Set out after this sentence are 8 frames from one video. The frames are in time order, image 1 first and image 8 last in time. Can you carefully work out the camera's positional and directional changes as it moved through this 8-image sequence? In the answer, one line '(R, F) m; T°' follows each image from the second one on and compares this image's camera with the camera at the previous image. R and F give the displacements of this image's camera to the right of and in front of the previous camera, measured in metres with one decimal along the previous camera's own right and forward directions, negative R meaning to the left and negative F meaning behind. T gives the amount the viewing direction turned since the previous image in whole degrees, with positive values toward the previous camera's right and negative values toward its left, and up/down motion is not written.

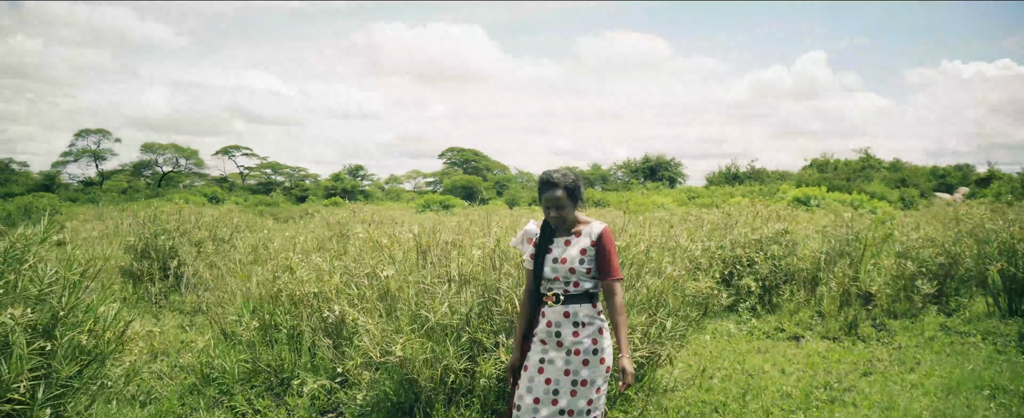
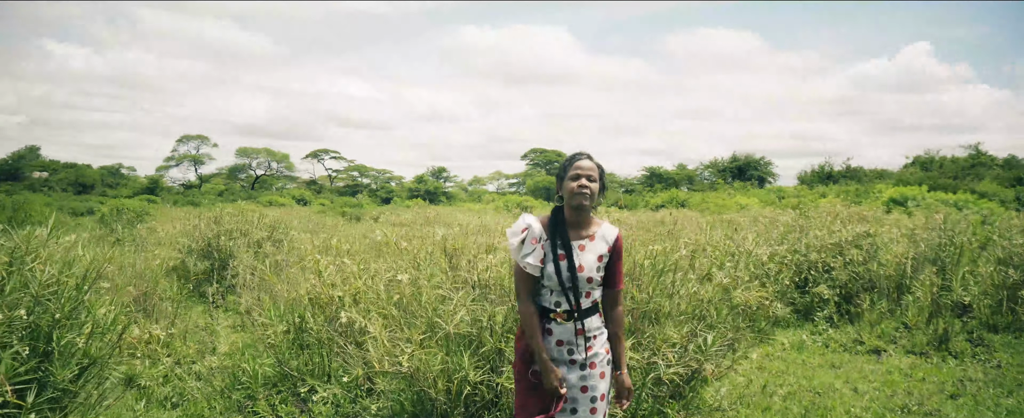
(+0.5, +0.3) m; -8°
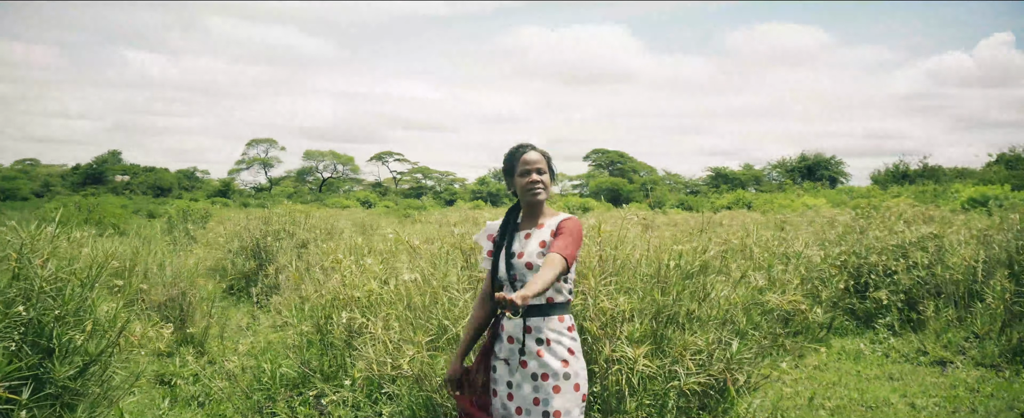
(+0.4, +0.1) m; -6°
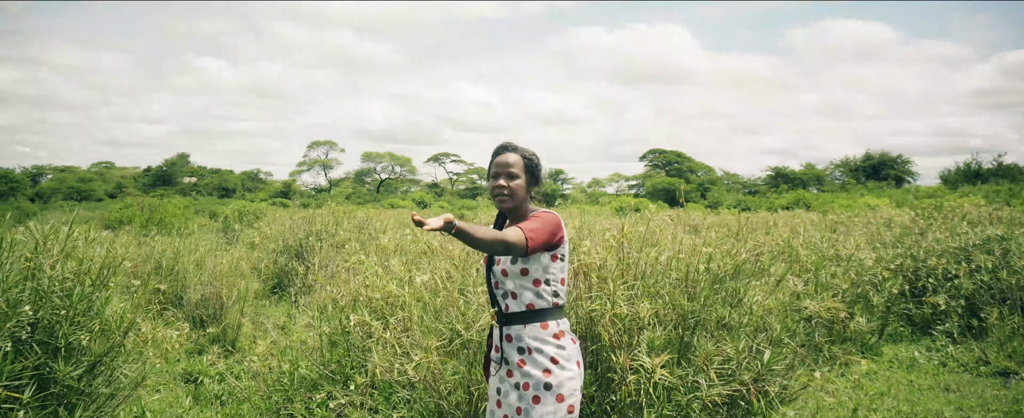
(+0.4, 0.0) m; -6°
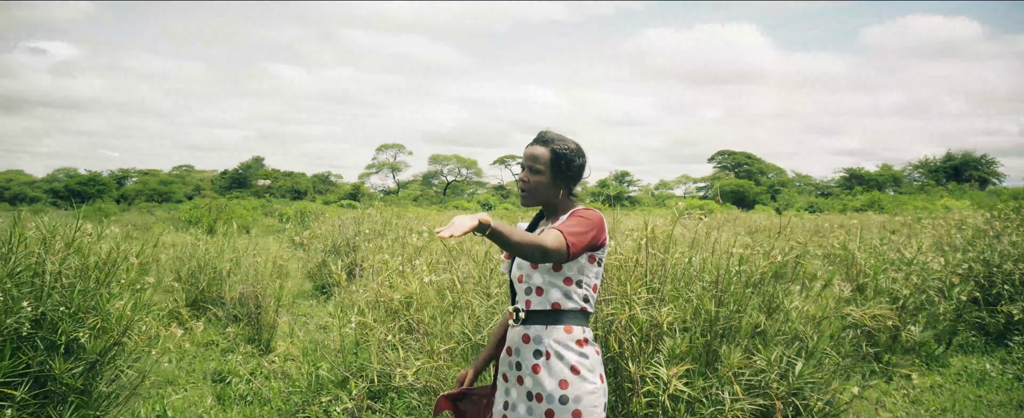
(+0.5, 0.0) m; -7°
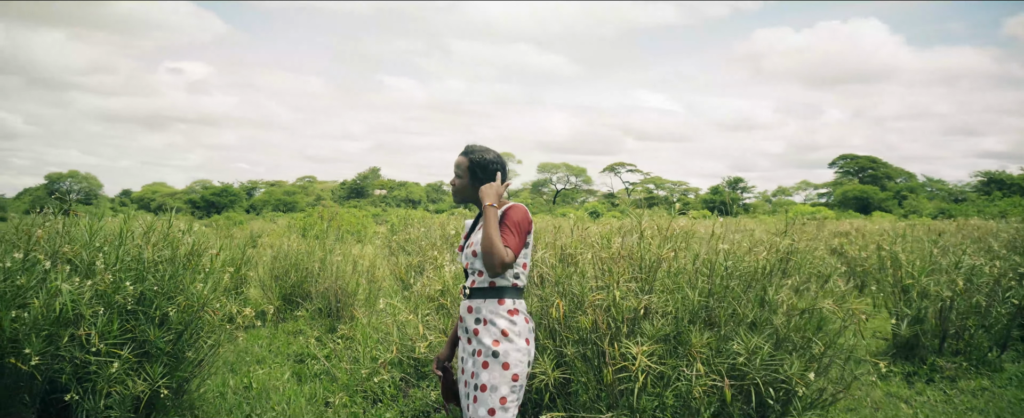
(+0.7, -0.4) m; -12°
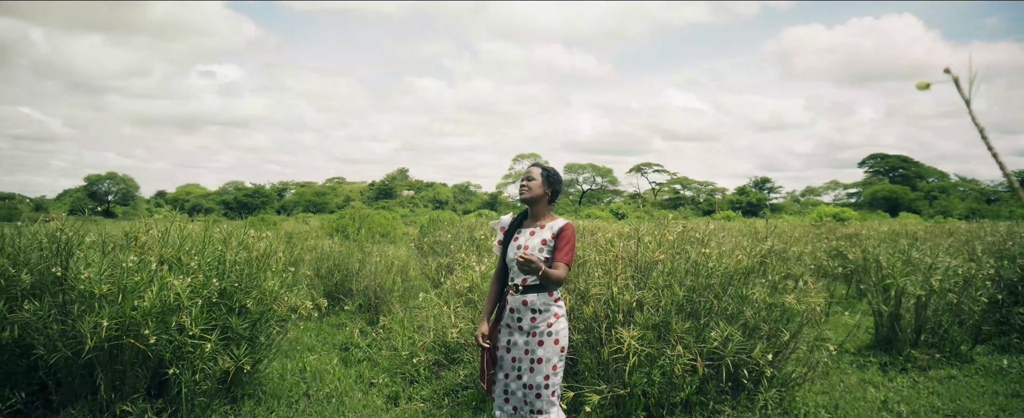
(+0.1, -0.5) m; -3°
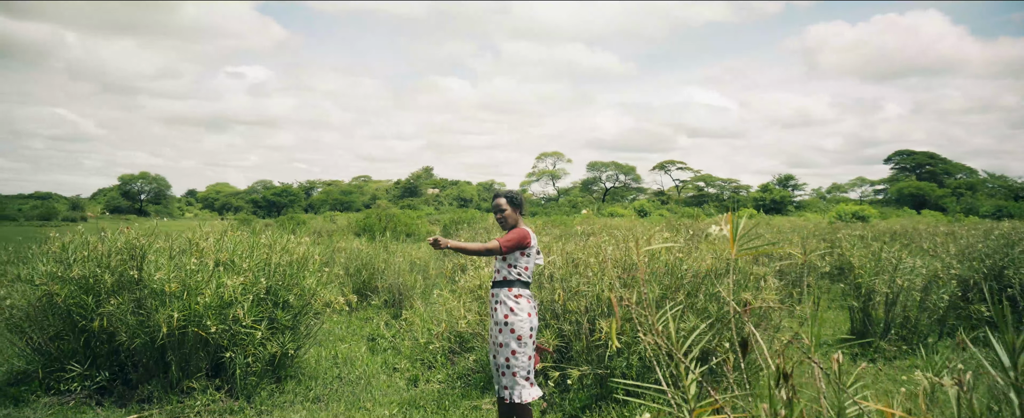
(+0.1, -0.5) m; -3°
